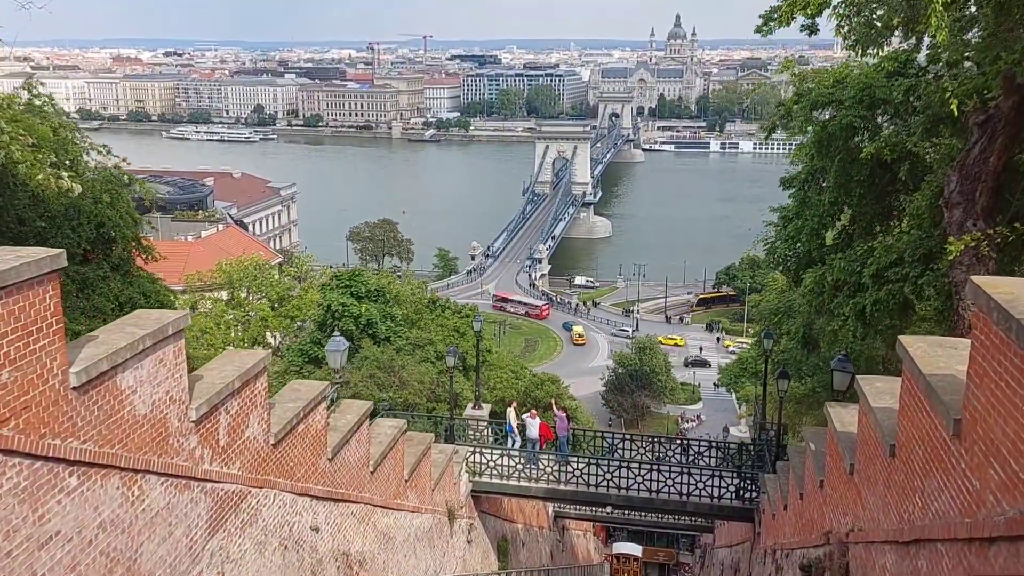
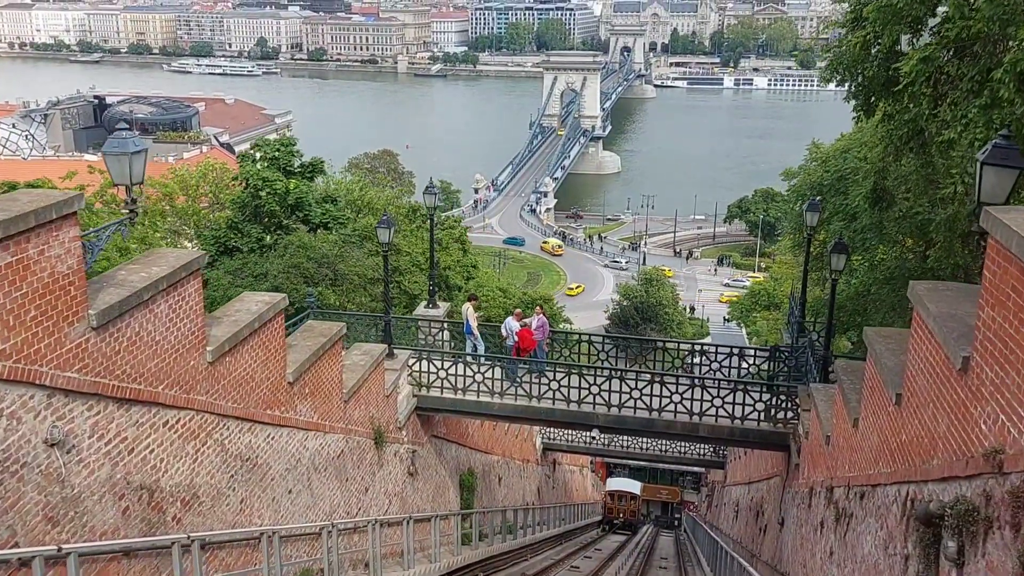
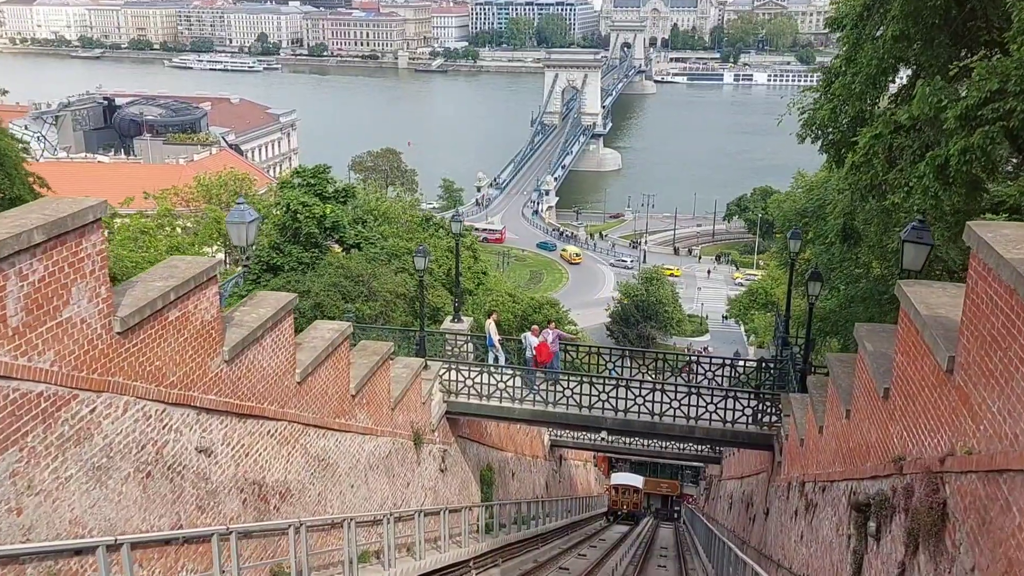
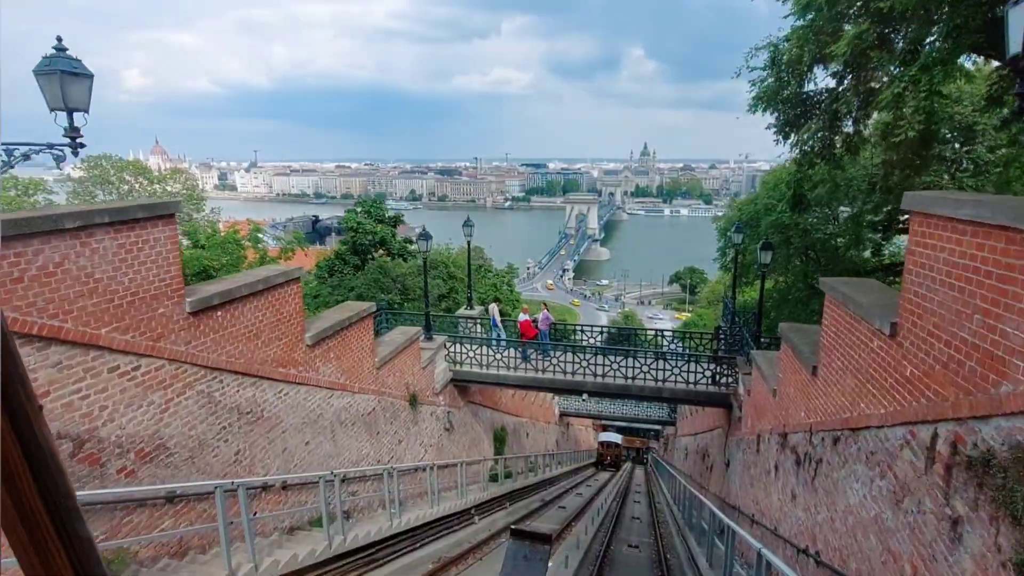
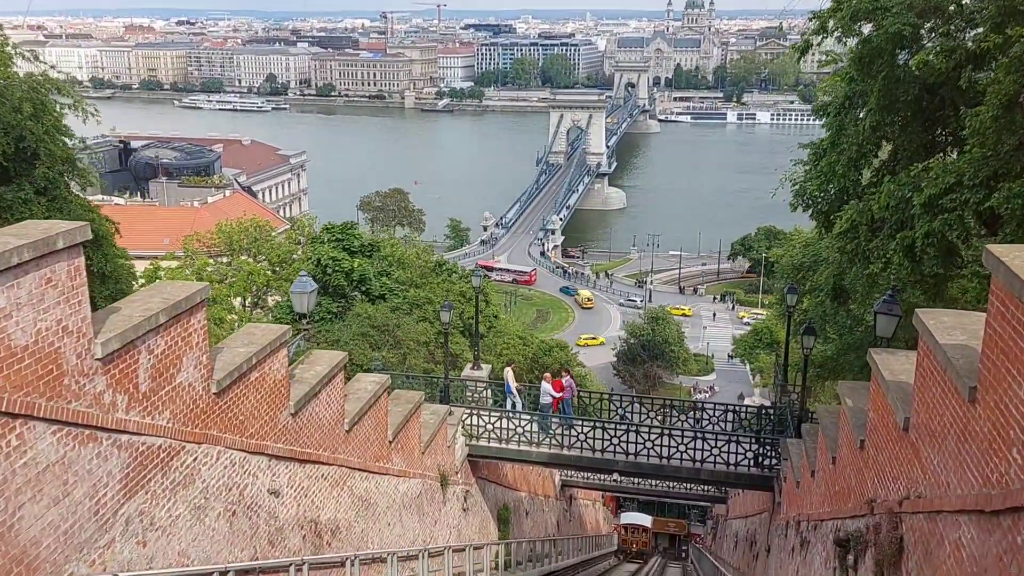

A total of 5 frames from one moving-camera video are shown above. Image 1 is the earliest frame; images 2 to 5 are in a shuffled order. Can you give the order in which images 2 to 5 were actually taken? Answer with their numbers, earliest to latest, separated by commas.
5, 3, 2, 4
